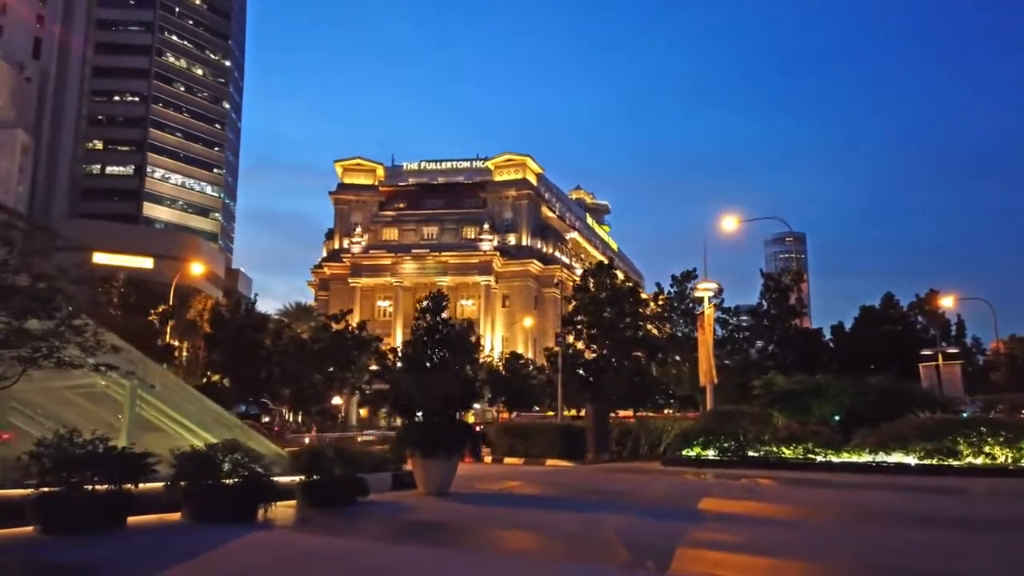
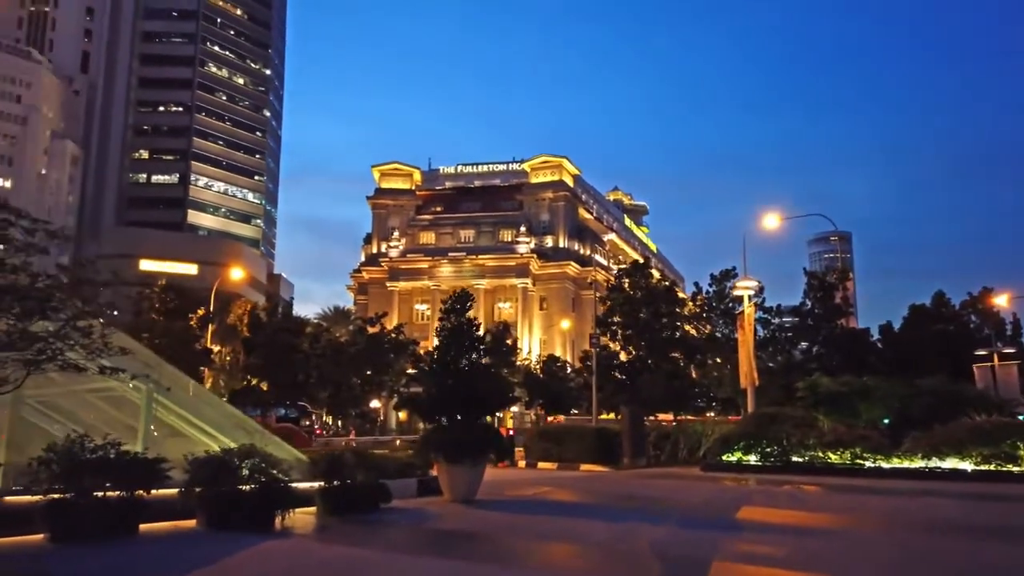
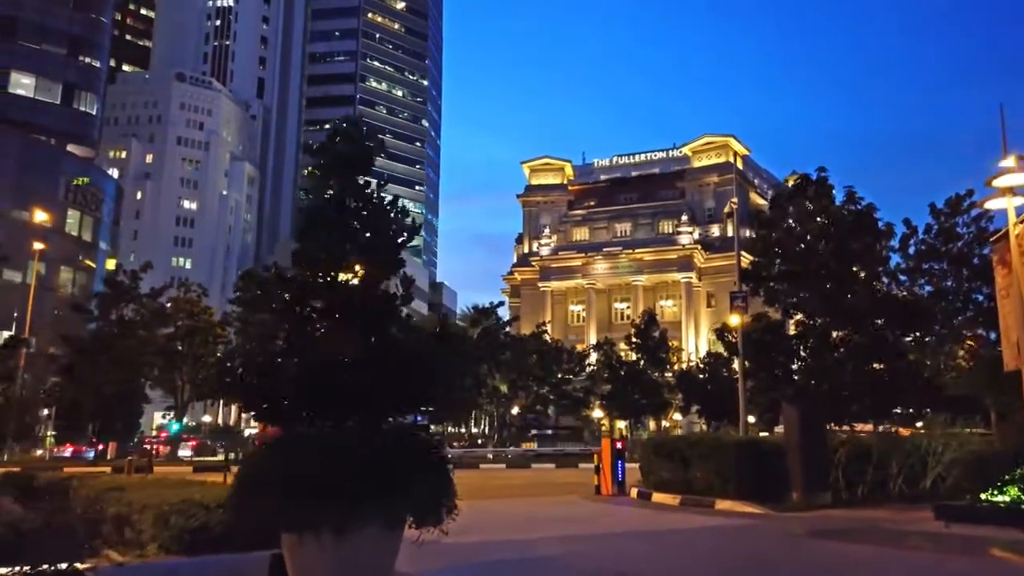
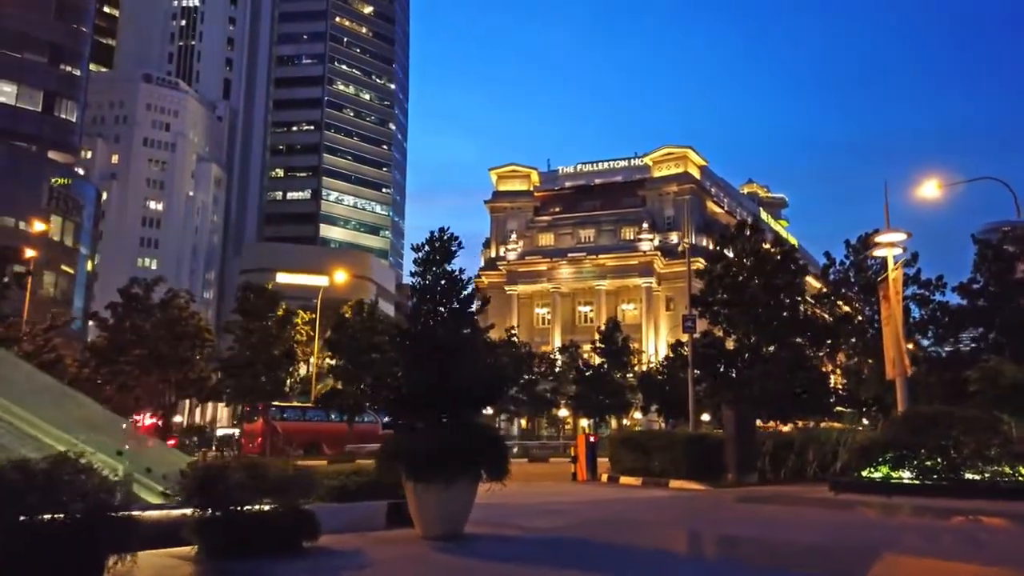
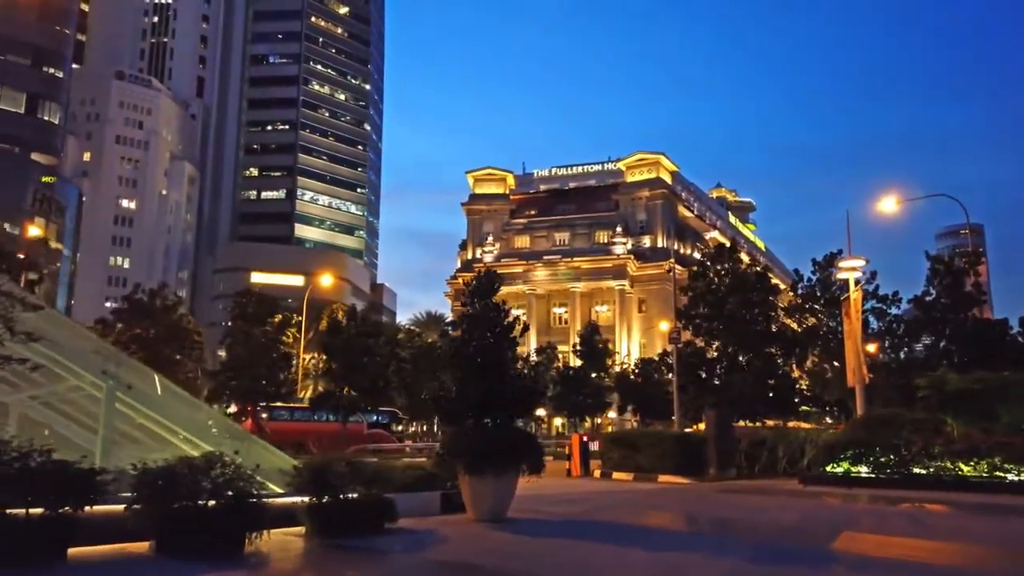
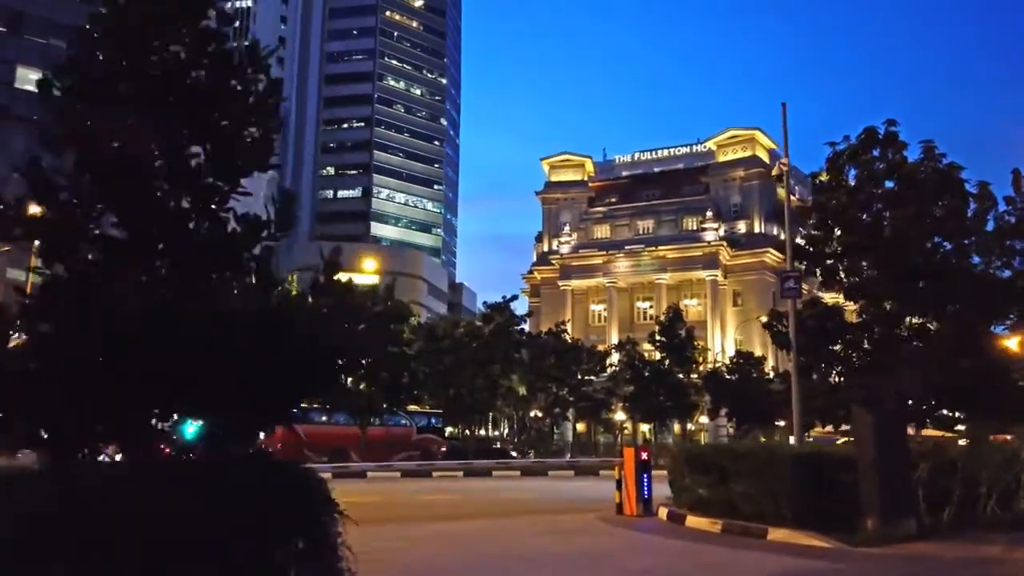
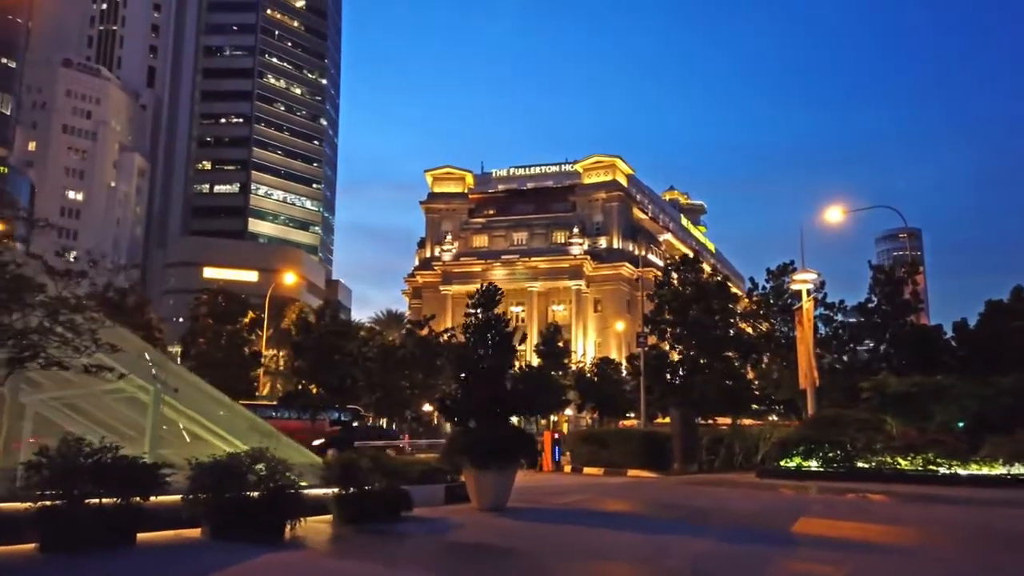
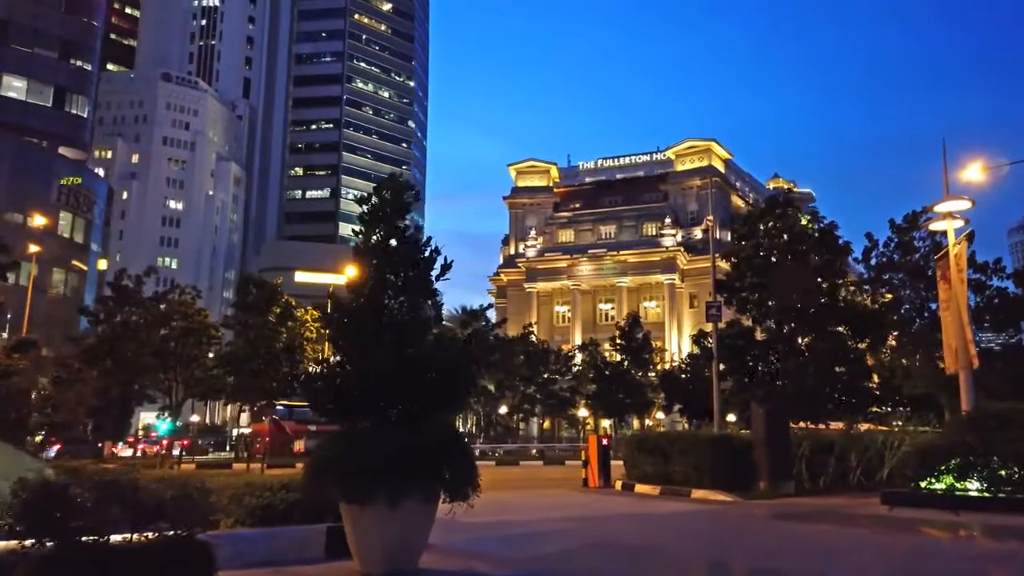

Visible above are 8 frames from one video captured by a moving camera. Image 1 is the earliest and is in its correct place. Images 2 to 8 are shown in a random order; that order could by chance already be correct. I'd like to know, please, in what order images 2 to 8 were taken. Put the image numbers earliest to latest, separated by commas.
2, 7, 5, 4, 8, 3, 6
